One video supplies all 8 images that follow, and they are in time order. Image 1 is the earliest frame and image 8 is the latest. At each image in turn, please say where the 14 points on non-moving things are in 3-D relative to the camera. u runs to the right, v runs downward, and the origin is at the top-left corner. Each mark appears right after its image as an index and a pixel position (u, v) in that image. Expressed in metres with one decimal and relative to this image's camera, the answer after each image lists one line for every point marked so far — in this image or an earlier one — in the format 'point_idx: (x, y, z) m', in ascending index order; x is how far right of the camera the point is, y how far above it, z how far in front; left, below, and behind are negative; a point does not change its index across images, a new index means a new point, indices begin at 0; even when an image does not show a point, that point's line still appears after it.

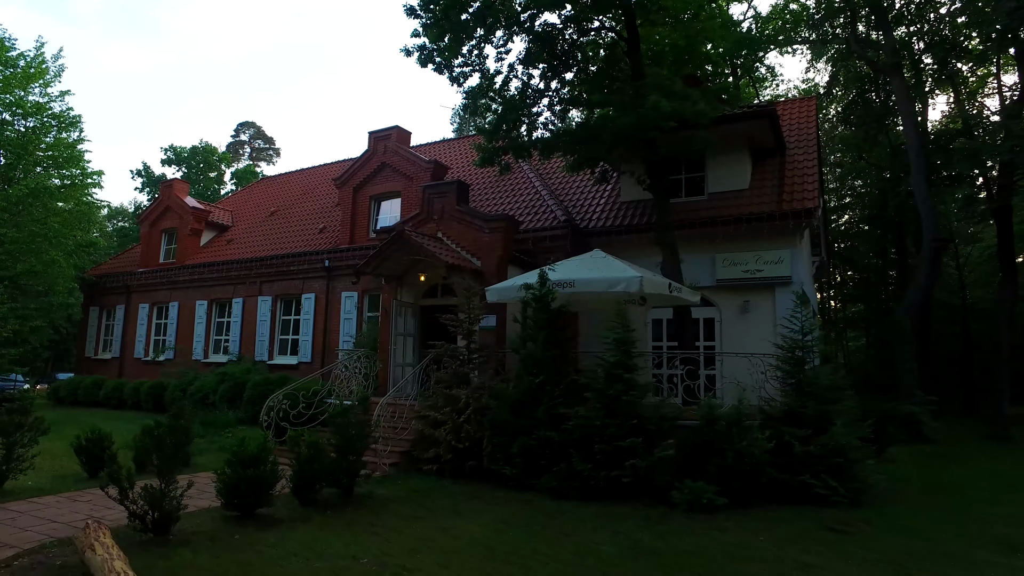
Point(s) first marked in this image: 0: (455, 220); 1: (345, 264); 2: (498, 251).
0: (-1.0, +1.2, +13.4) m
1: (-3.8, +0.6, +17.2) m
2: (-0.2, +0.6, +12.7) m
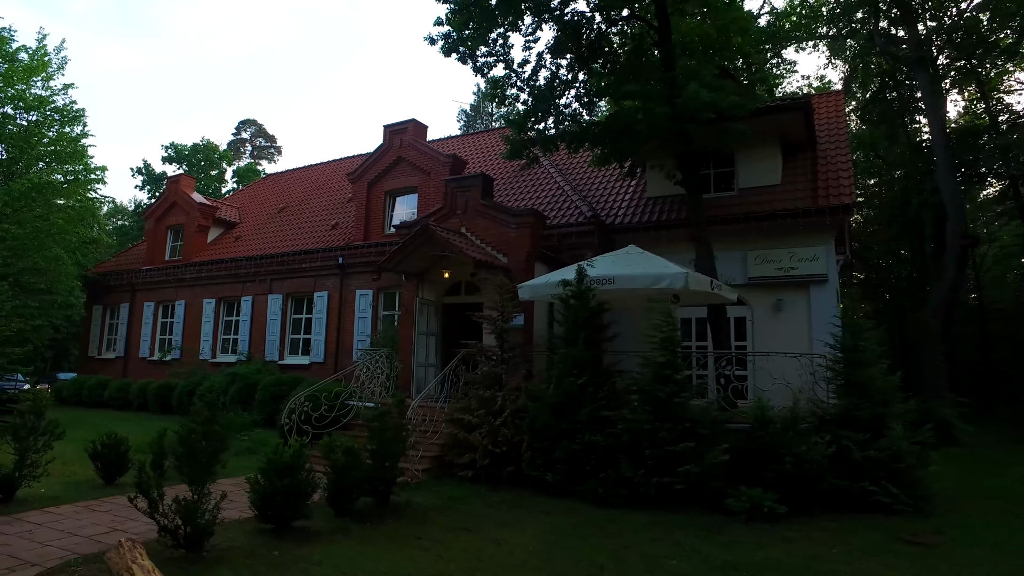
0: (-0.5, +1.3, +12.9) m
1: (-3.4, +0.6, +16.7) m
2: (+0.2, +0.7, +12.3) m
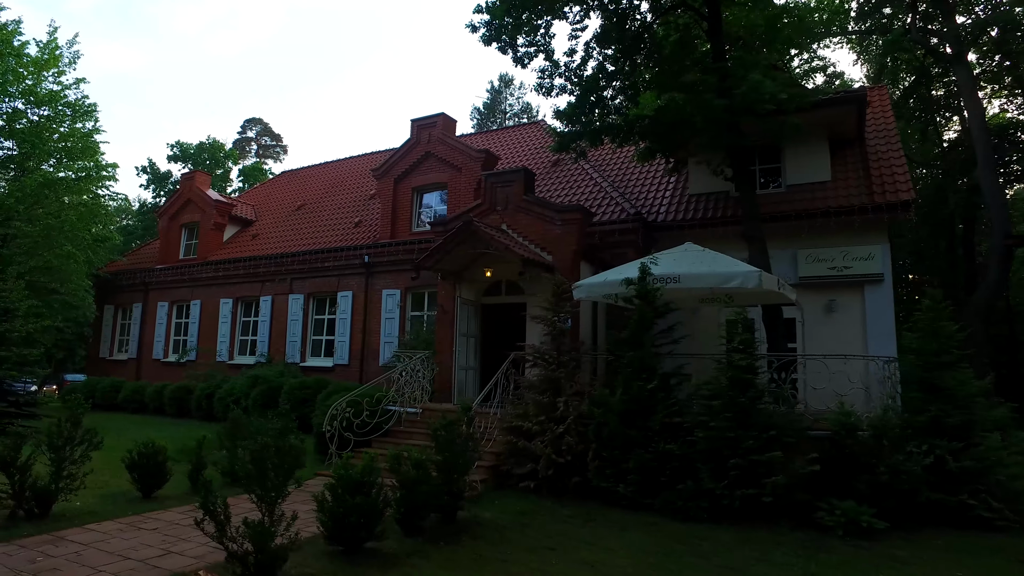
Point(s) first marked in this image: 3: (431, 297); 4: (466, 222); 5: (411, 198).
0: (+0.2, +1.3, +12.3) m
1: (-2.7, +0.6, +16.1) m
2: (+0.9, +0.7, +11.7) m
3: (-1.7, -0.2, +15.8) m
4: (-0.6, +1.0, +11.5) m
5: (-2.3, +2.0, +16.6) m
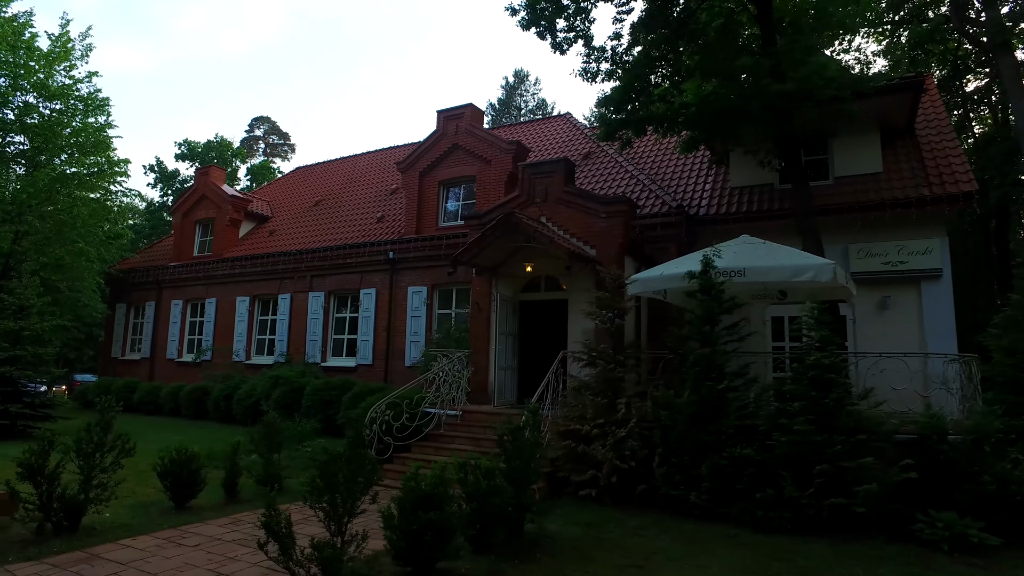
0: (+0.8, +1.3, +11.7) m
1: (-2.1, +0.7, +15.5) m
2: (+1.5, +0.7, +11.1) m
3: (-1.1, -0.1, +15.2) m
4: (0.0, +1.1, +10.9) m
5: (-1.6, +2.1, +16.0) m
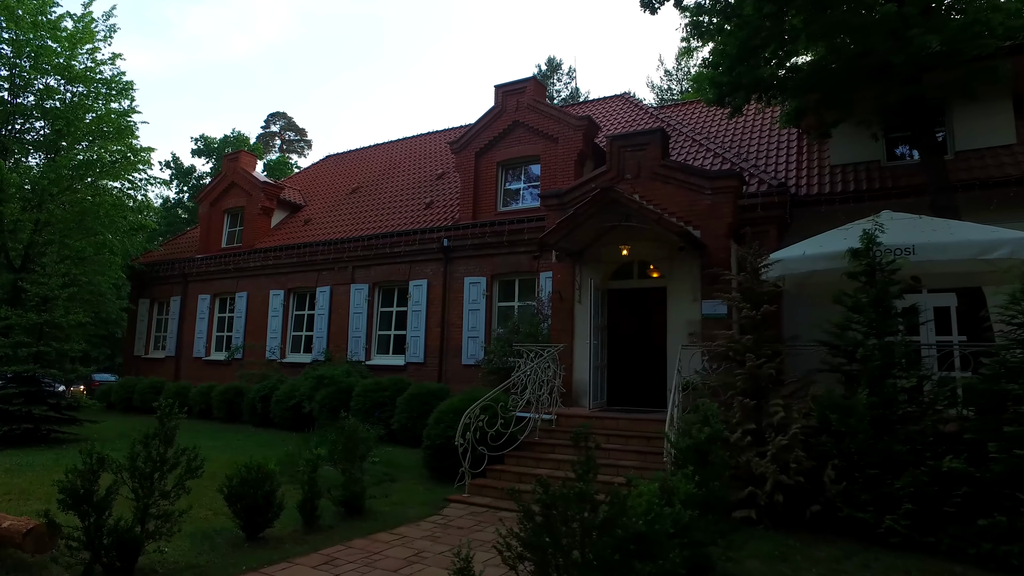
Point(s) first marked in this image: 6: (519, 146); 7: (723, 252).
0: (+2.0, +1.5, +10.3) m
1: (-0.8, +0.9, +14.1) m
2: (+2.8, +0.9, +9.6) m
3: (+0.2, 0.0, +13.8) m
4: (+1.2, +1.3, +9.4) m
5: (-0.3, +2.2, +14.6) m
6: (+0.1, +2.7, +14.3) m
7: (+2.7, +0.5, +9.7) m
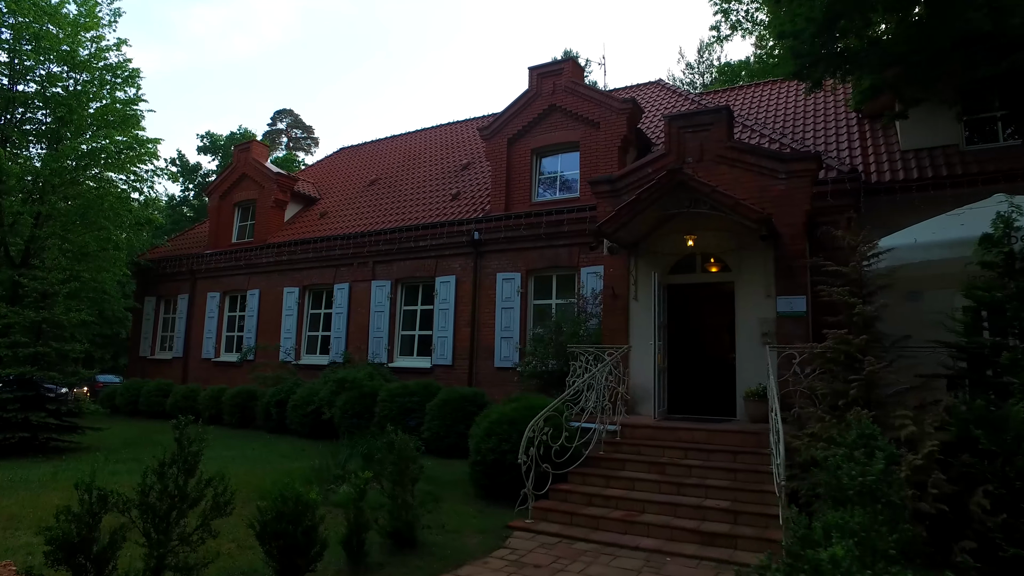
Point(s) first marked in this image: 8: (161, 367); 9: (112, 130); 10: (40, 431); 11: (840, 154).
0: (+2.7, +1.6, +9.2) m
1: (-0.2, +0.9, +13.1) m
2: (+3.4, +1.0, +8.6) m
3: (+0.8, +0.1, +12.7) m
4: (+1.8, +1.3, +8.4) m
5: (+0.3, +2.3, +13.6) m
6: (+0.8, +2.8, +13.3) m
7: (+3.4, +0.5, +8.6) m
8: (-9.2, -2.1, +19.7) m
9: (-10.2, +4.1, +19.1) m
10: (-6.9, -2.1, +10.9) m
11: (+5.1, +2.0, +11.2) m
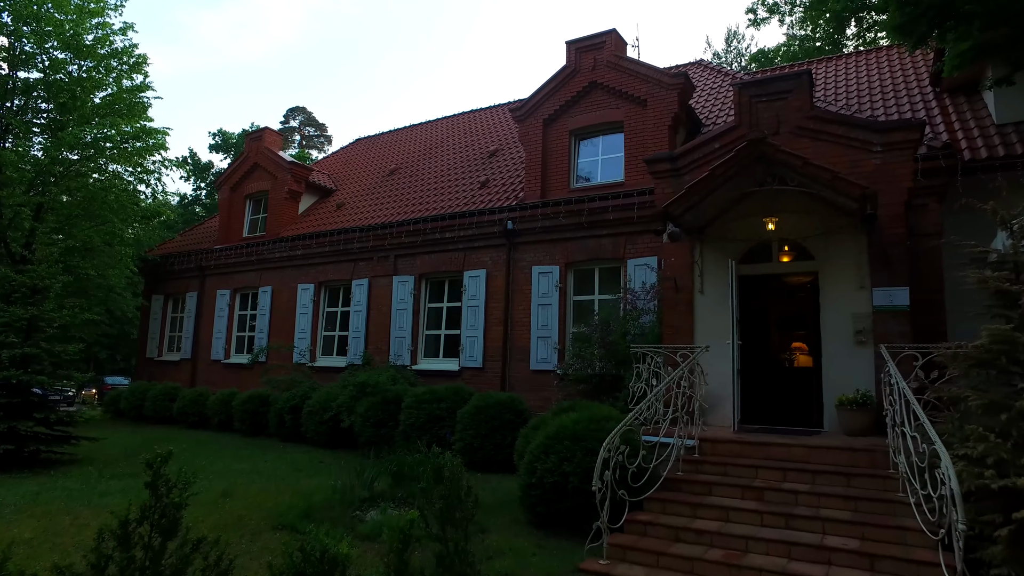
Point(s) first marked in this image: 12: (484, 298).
0: (+3.2, +1.7, +8.0) m
1: (+0.4, +1.0, +11.9) m
2: (+3.9, +1.1, +7.3) m
3: (+1.4, +0.2, +11.5) m
4: (+2.3, +1.4, +7.1) m
5: (+0.9, +2.4, +12.4) m
6: (+1.4, +2.9, +12.1) m
7: (+3.9, +0.6, +7.3) m
8: (-8.5, -2.0, +18.6) m
9: (-9.6, +4.1, +18.1) m
10: (-6.3, -2.0, +9.7) m
11: (+5.6, +2.1, +10.0) m
12: (-0.5, -0.2, +12.4) m
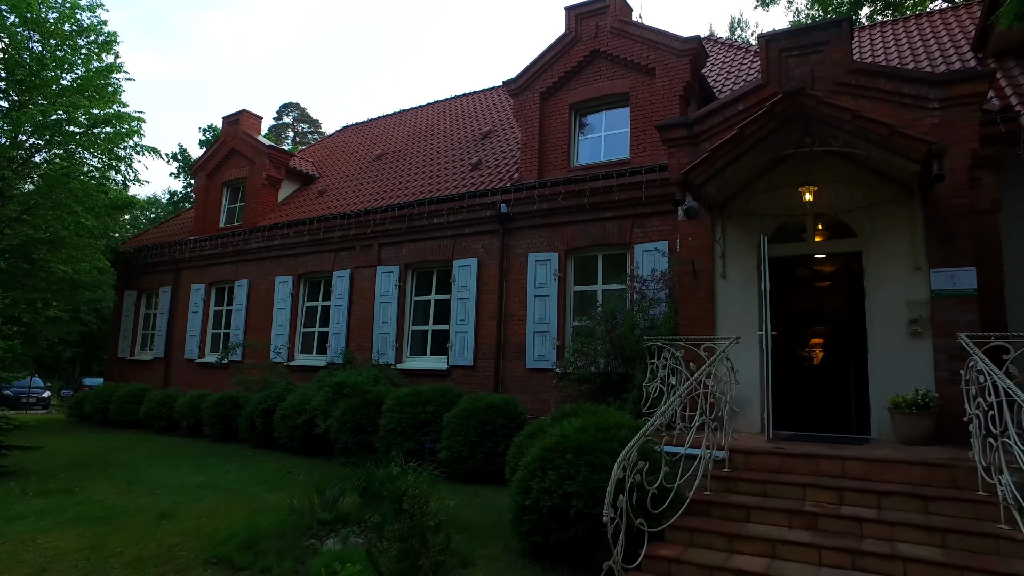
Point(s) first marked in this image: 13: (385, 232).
0: (+3.1, +1.8, +6.8) m
1: (+0.3, +1.2, +10.7) m
2: (+3.8, +1.2, +6.1) m
3: (+1.3, +0.3, +10.3) m
4: (+2.2, +1.6, +6.0) m
5: (+0.8, +2.5, +11.2) m
6: (+1.3, +3.0, +10.9) m
7: (+3.8, +0.8, +6.2) m
8: (-8.6, -1.9, +17.4) m
9: (-9.7, +4.3, +16.9) m
10: (-6.4, -1.8, +8.5) m
11: (+5.5, +2.3, +8.8) m
12: (-0.5, 0.0, +11.3) m
13: (-2.2, +0.9, +12.7) m
